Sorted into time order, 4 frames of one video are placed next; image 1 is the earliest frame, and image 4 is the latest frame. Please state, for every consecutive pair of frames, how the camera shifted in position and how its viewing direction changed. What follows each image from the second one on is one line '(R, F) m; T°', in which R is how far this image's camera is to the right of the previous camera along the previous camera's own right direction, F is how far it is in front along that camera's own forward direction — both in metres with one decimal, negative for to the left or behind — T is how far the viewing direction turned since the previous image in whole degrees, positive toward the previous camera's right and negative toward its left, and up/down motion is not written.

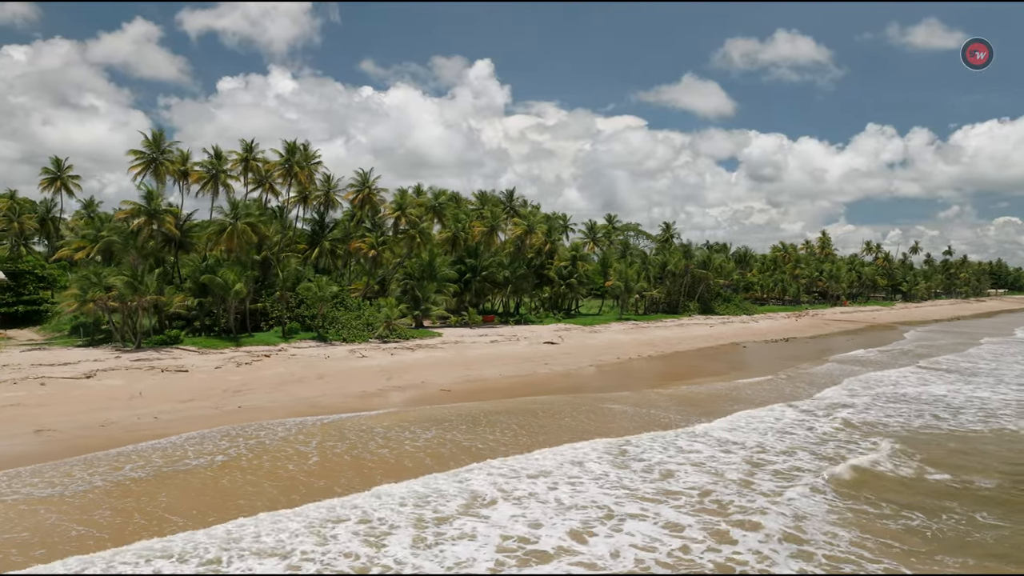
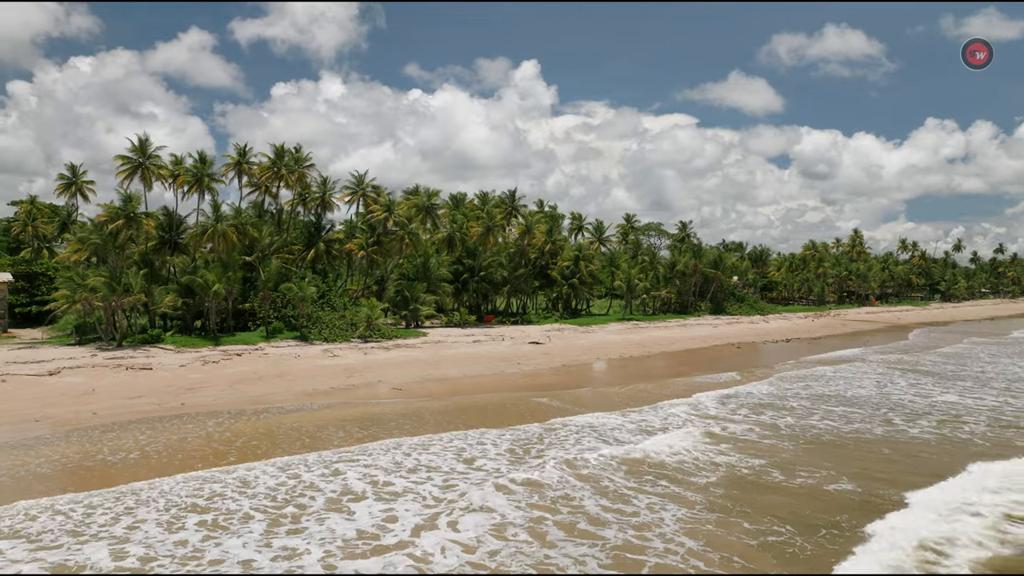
(+2.5, 0.0) m; -3°
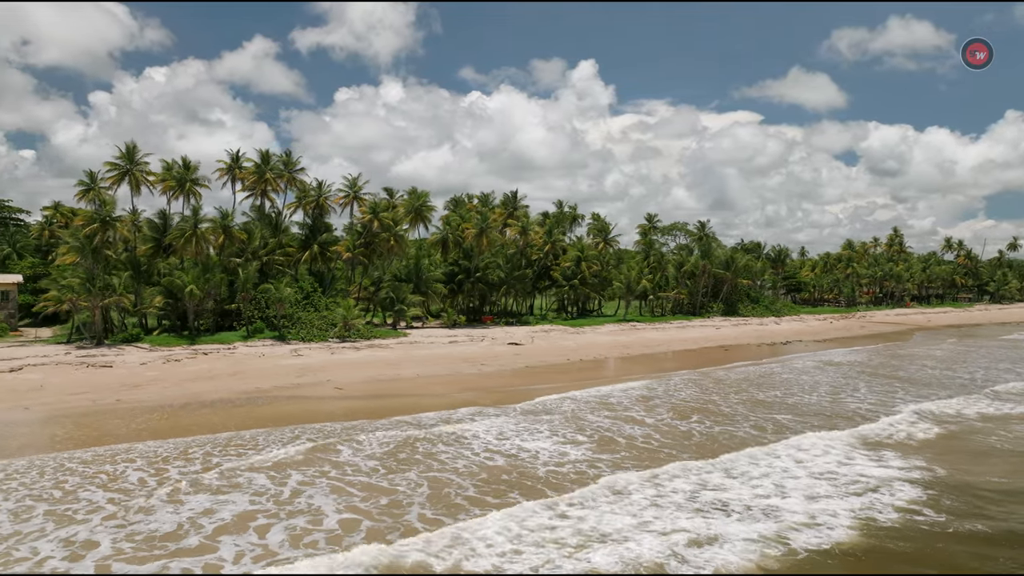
(+3.1, -0.1) m; -3°
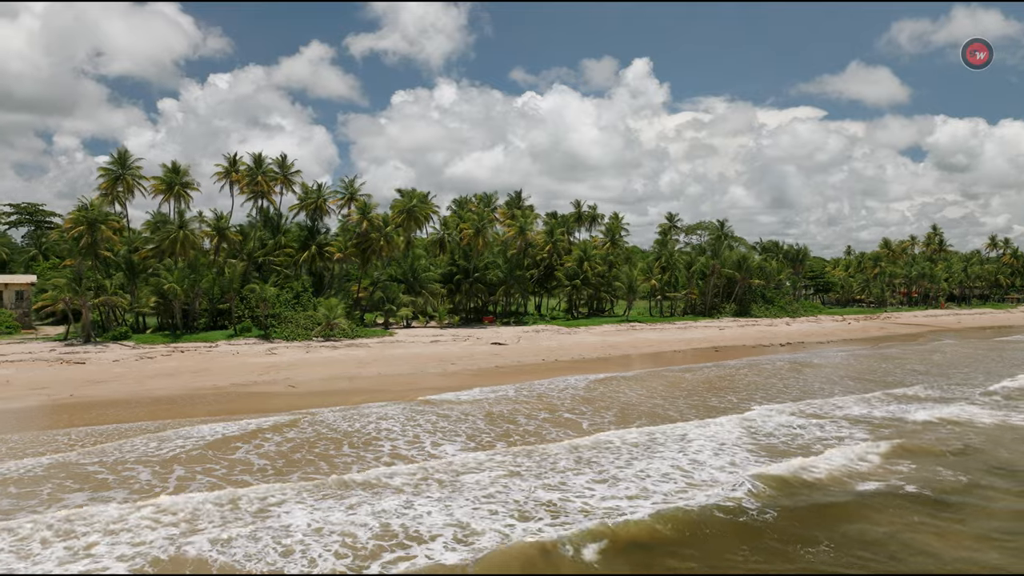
(+2.6, 0.0) m; -3°
